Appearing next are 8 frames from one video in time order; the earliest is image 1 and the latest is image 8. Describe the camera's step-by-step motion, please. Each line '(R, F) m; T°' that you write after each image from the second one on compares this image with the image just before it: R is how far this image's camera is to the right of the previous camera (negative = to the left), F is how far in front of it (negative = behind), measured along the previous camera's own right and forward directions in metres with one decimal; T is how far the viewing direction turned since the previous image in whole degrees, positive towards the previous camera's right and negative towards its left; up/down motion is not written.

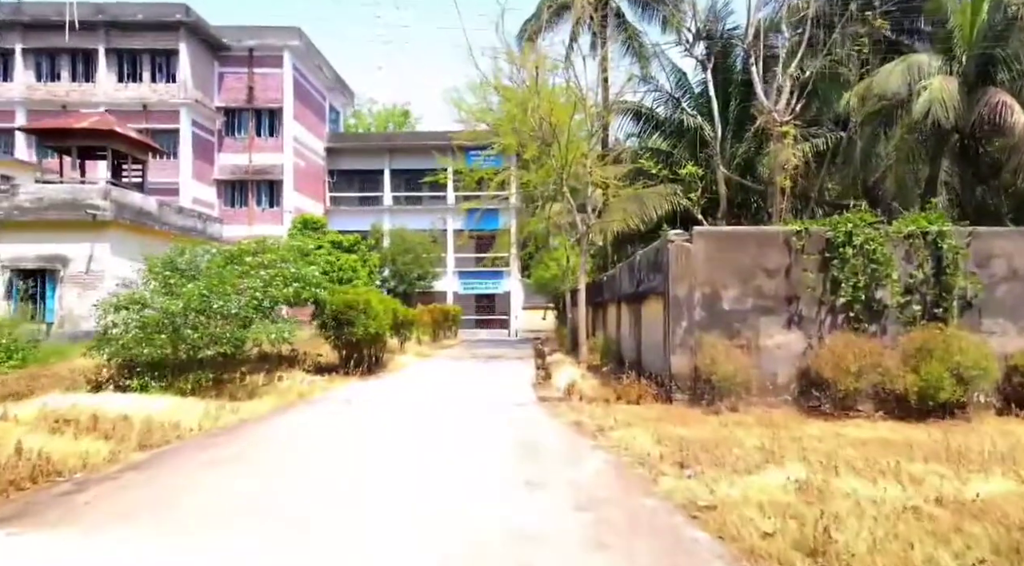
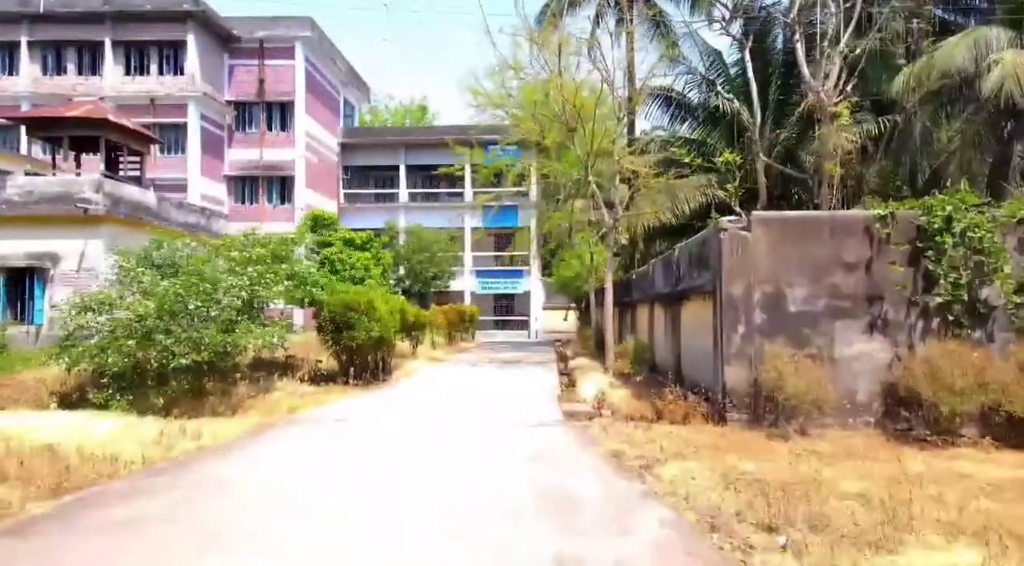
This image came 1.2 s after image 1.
(0.0, +1.6) m; -2°
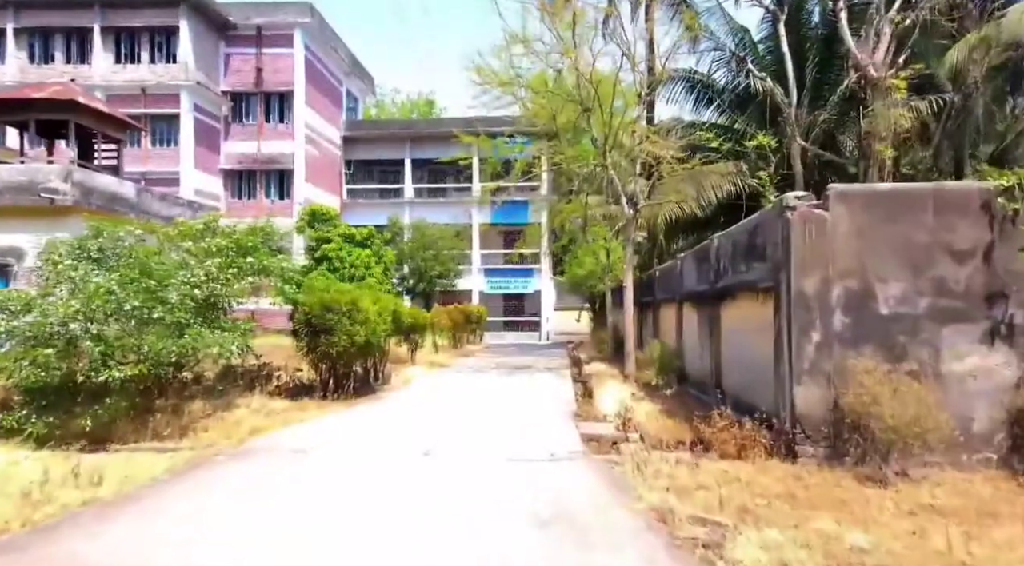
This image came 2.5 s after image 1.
(0.0, +1.8) m; -1°
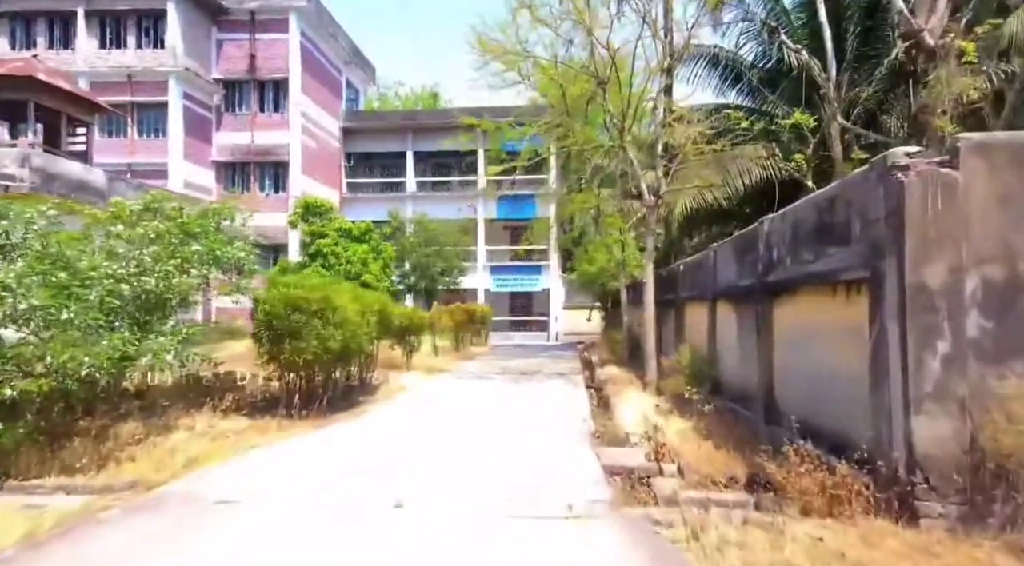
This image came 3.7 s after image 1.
(0.0, +1.7) m; -1°
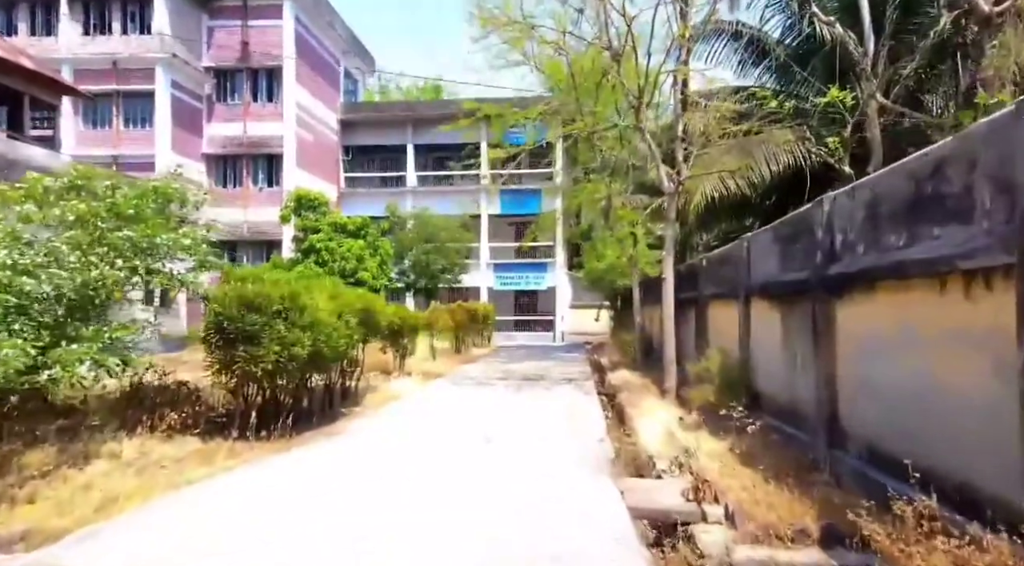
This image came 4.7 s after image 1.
(0.0, +1.4) m; 0°
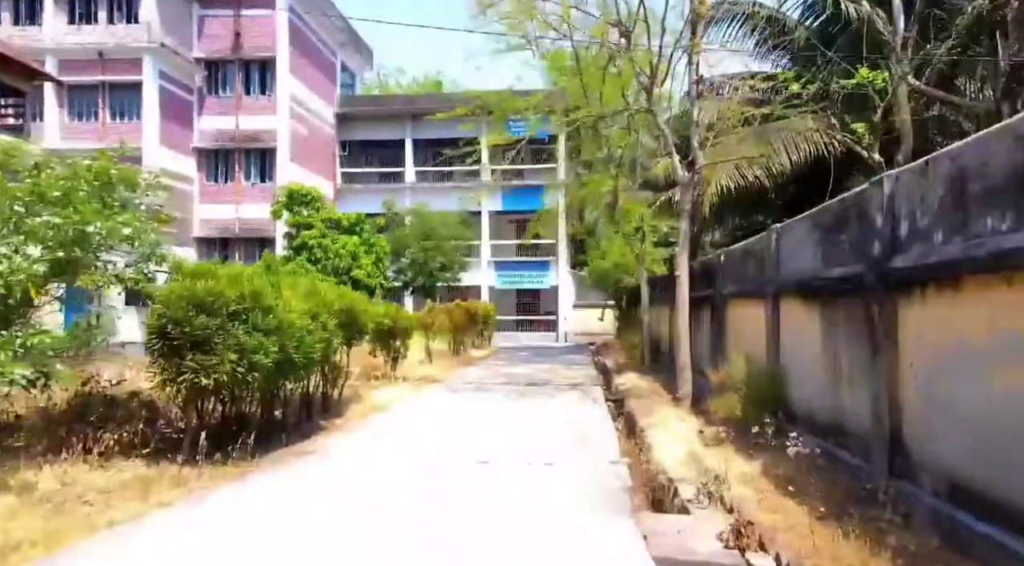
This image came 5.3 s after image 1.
(0.0, +1.0) m; 0°
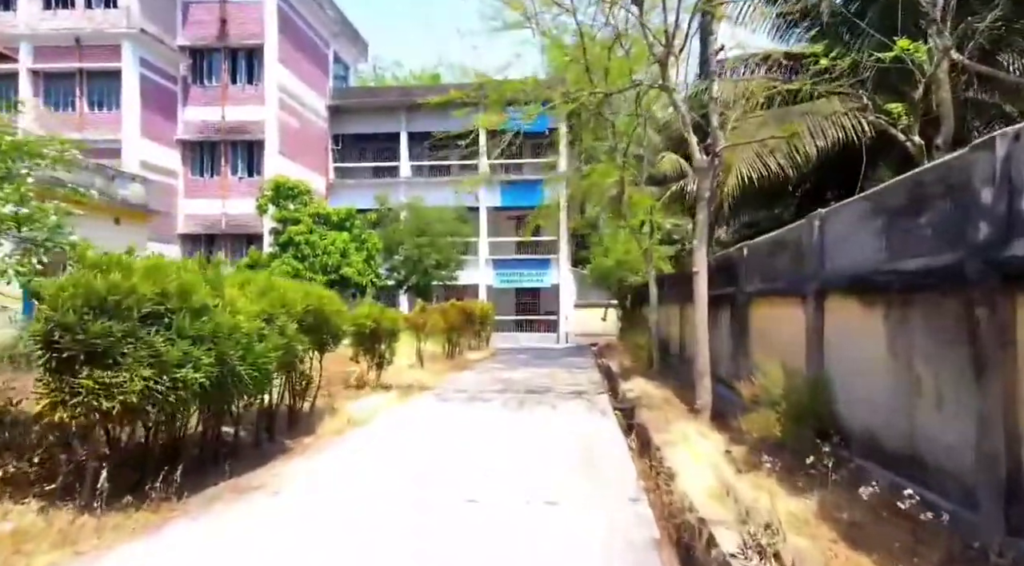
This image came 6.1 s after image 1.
(0.0, +1.3) m; 0°
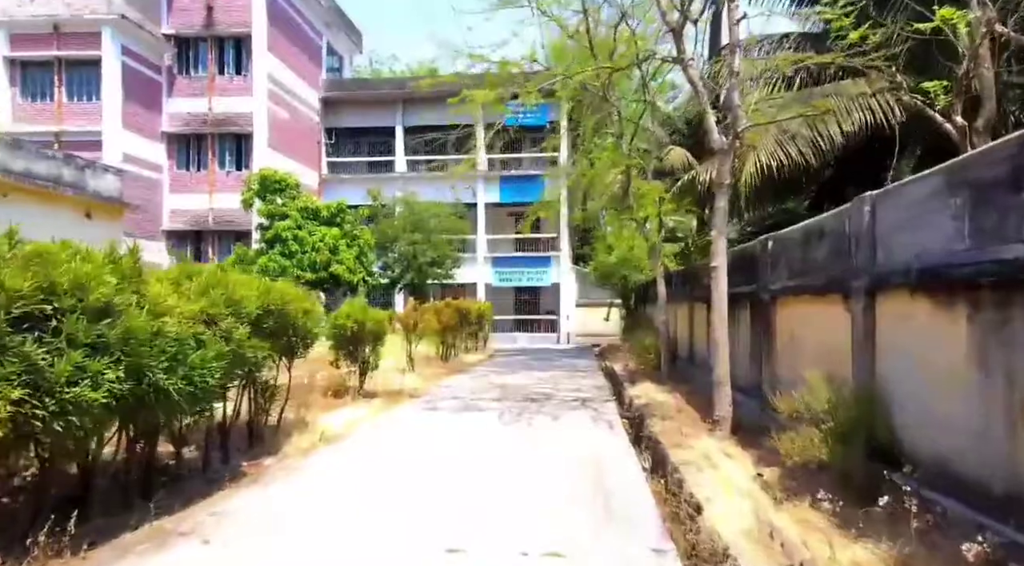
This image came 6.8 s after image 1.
(0.0, +1.1) m; 0°
